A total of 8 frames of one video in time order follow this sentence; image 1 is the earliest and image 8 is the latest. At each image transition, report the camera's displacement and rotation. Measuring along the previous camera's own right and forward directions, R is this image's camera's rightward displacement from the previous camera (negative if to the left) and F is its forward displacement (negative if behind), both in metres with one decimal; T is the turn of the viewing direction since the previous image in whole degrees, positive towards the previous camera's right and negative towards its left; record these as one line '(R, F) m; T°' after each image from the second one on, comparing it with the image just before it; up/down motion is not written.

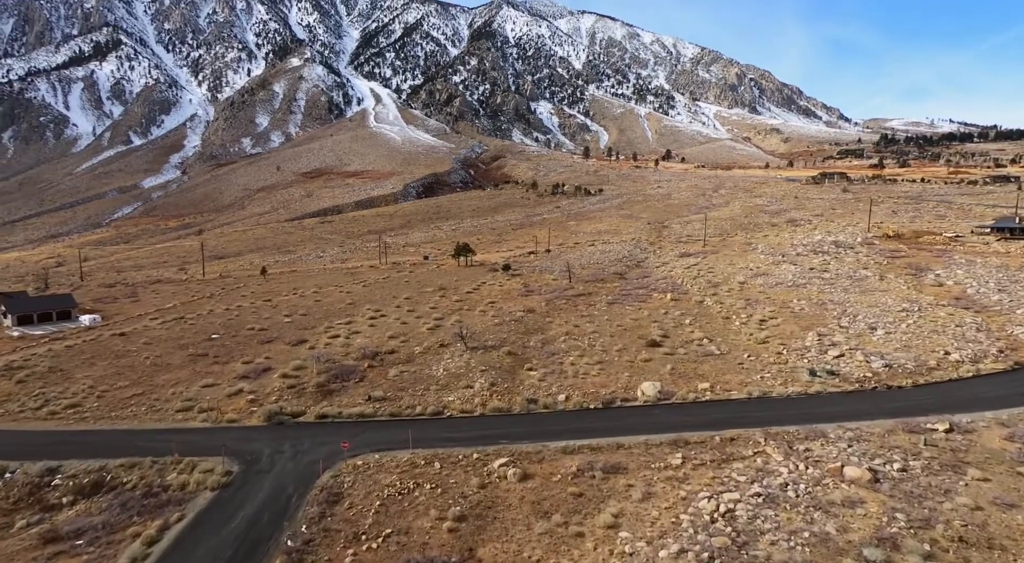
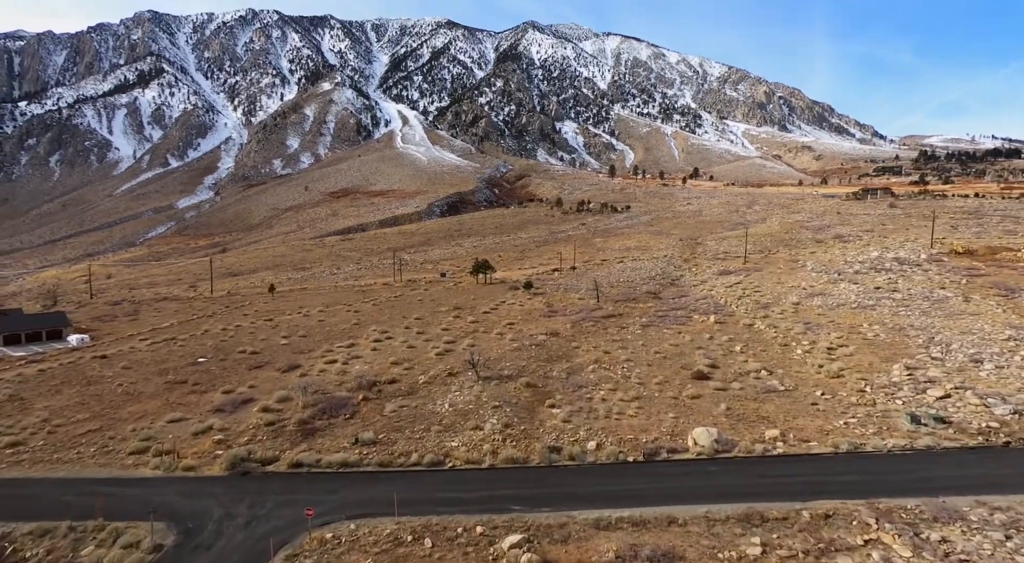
(+0.2, +4.5) m; -2°
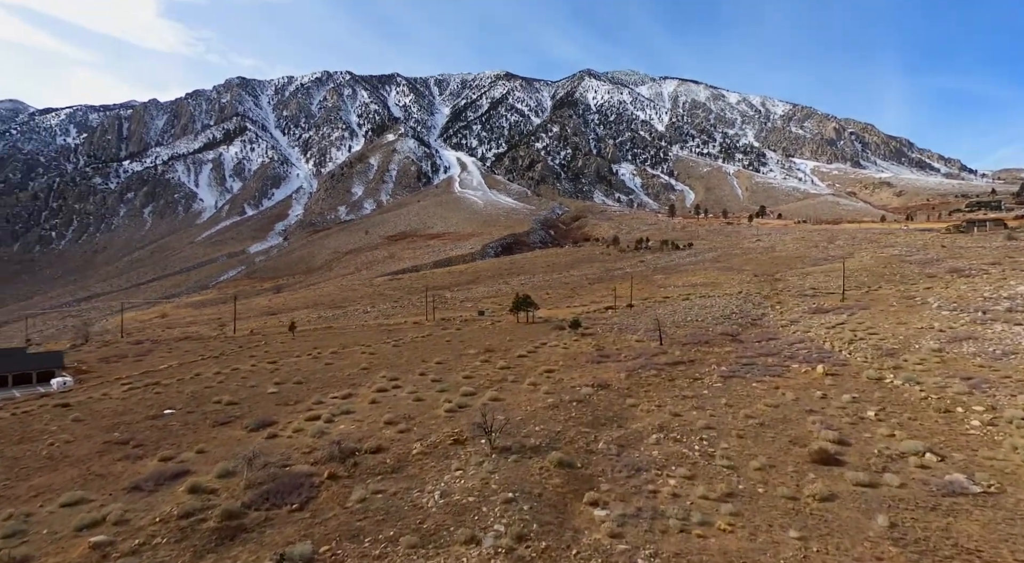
(+0.9, +7.8) m; -5°
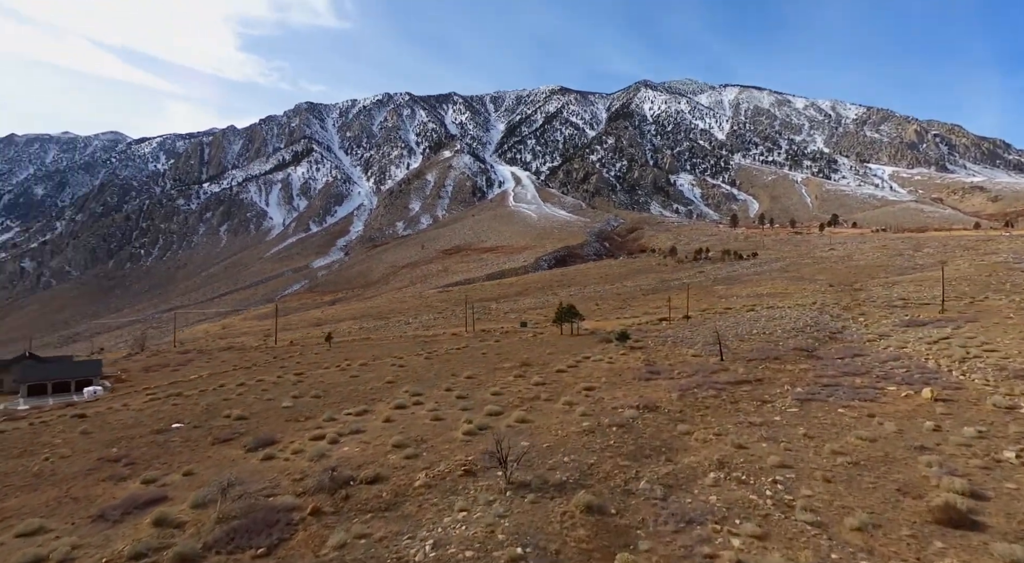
(+0.9, +3.4) m; -5°
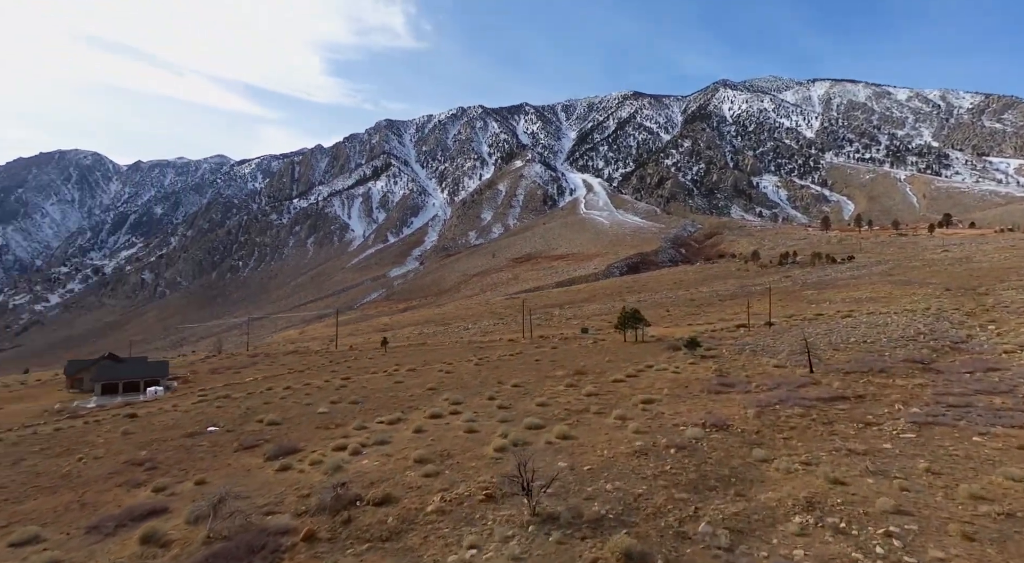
(+1.0, +2.8) m; -7°
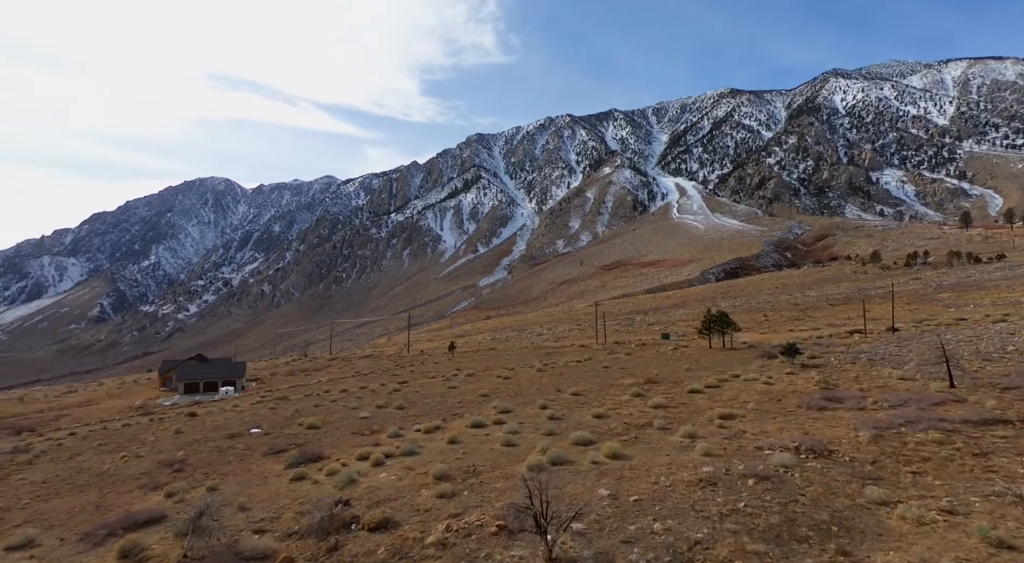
(+1.2, +2.9) m; -9°
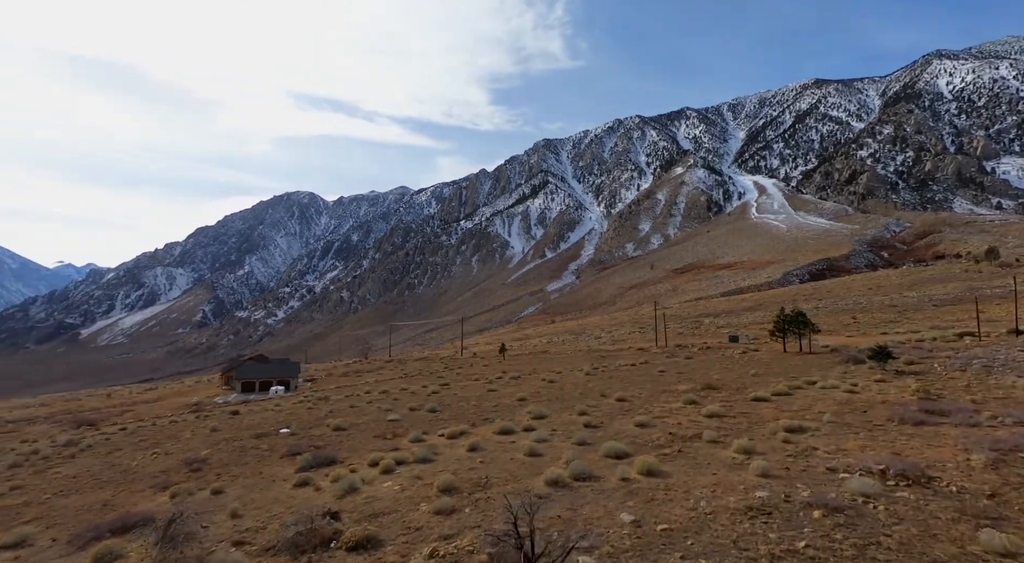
(+1.0, +2.0) m; -7°
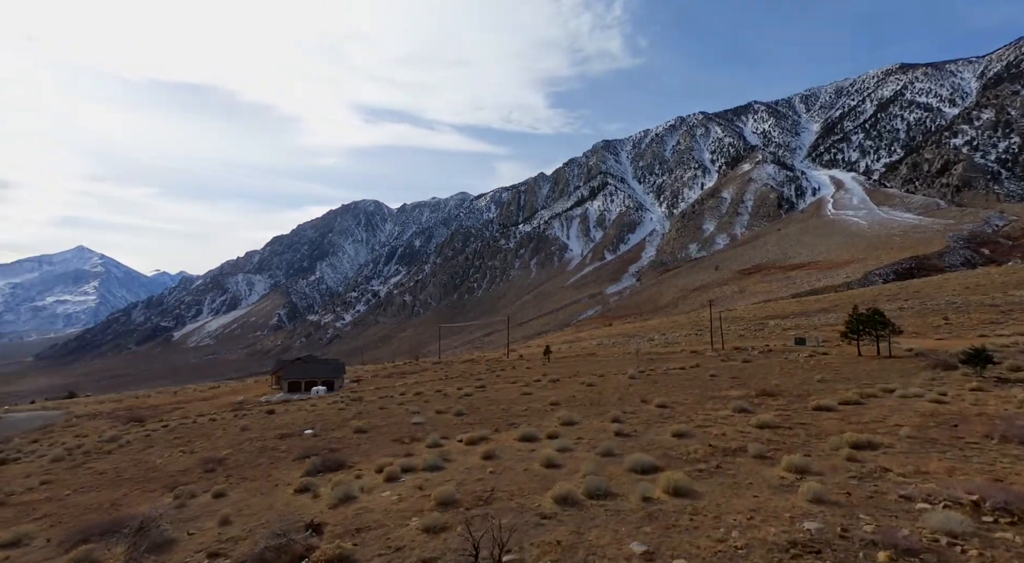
(+0.9, +1.6) m; -6°
